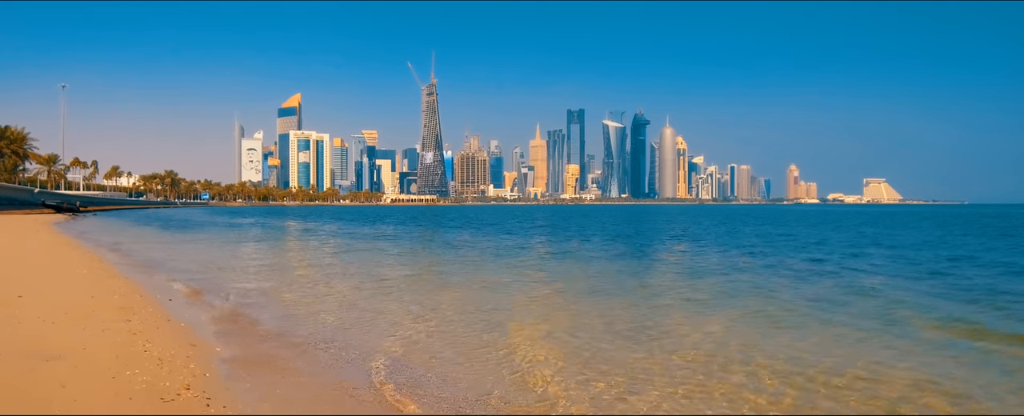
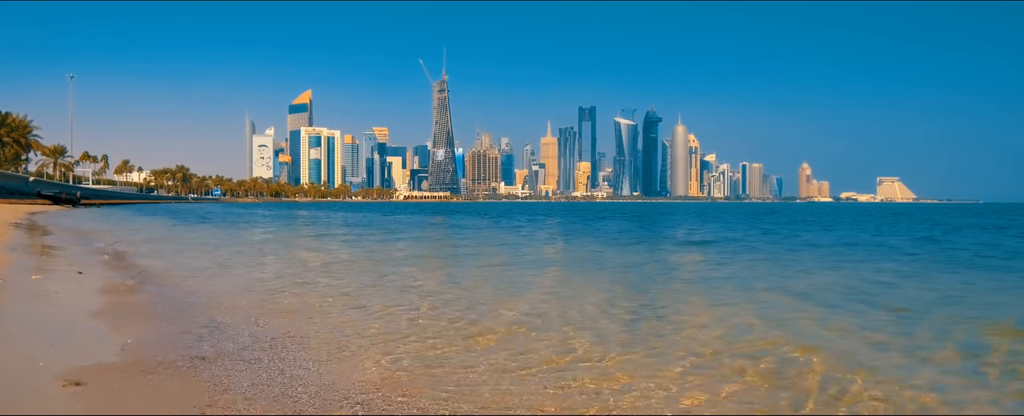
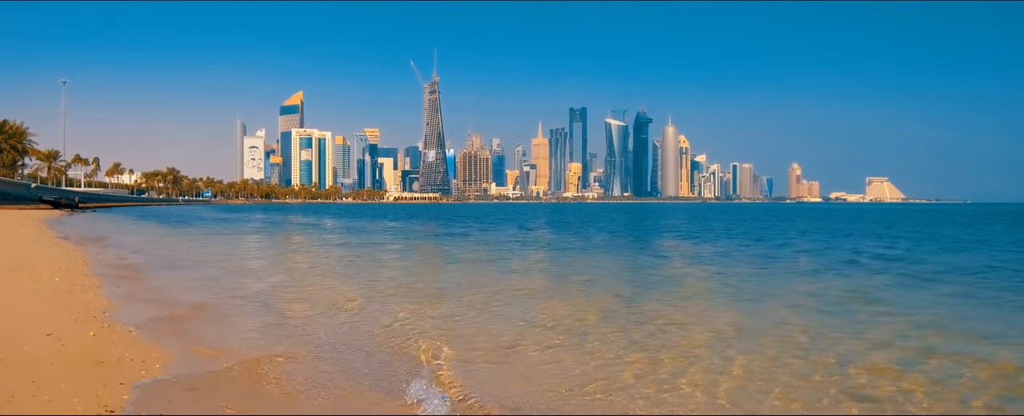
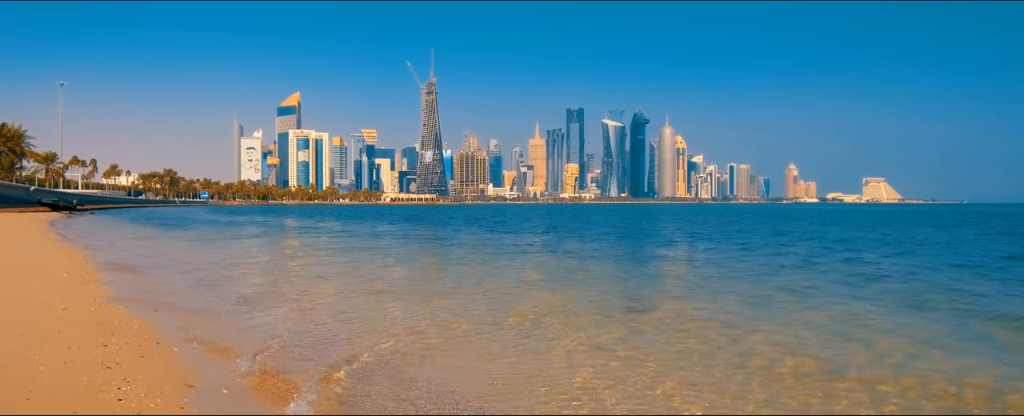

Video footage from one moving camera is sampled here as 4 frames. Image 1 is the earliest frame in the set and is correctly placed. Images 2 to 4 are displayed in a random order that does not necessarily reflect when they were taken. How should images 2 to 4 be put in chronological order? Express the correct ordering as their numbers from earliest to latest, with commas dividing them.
4, 3, 2
